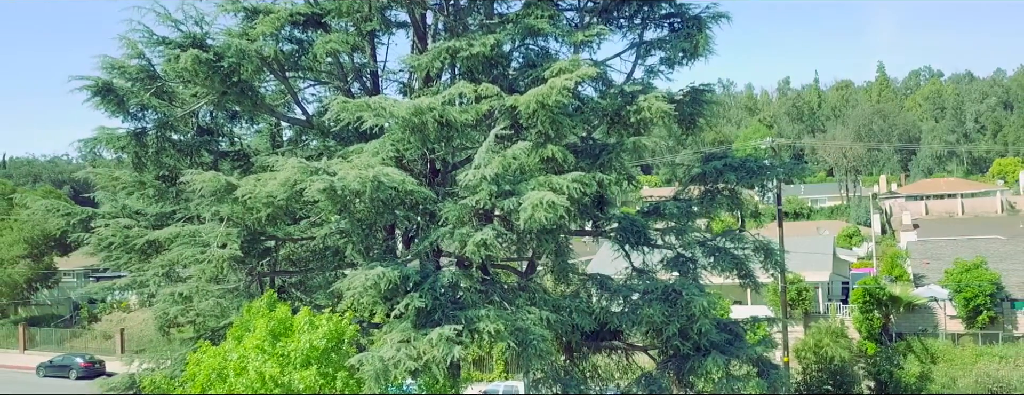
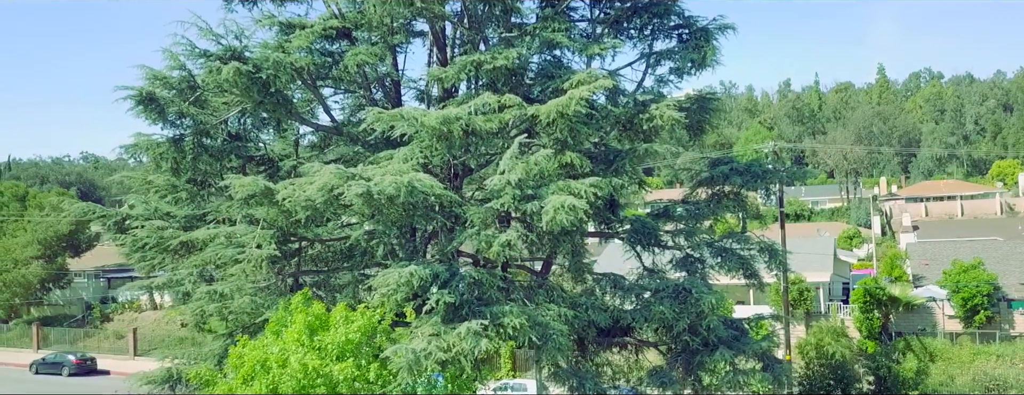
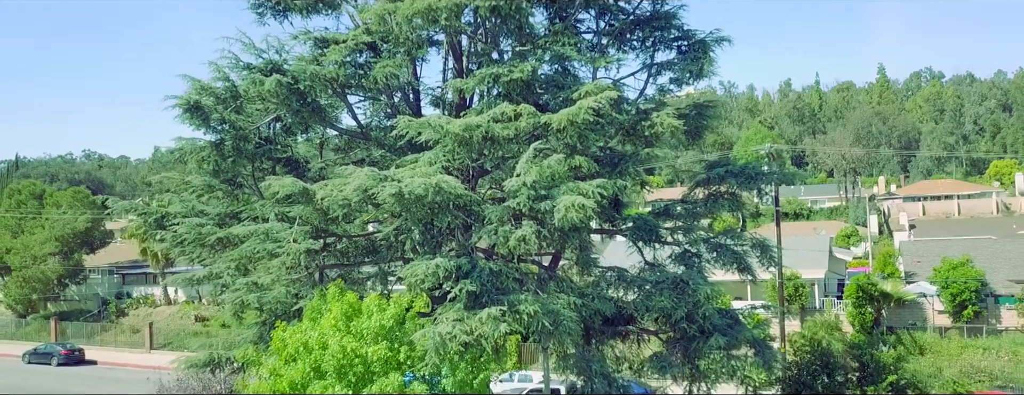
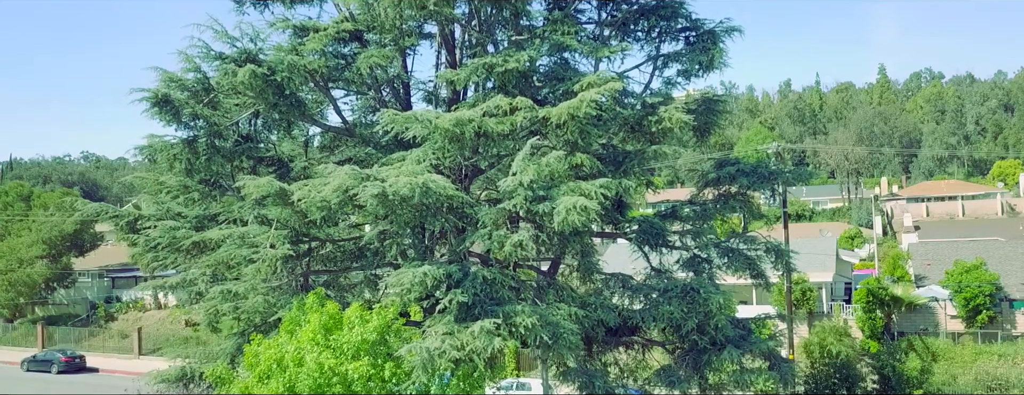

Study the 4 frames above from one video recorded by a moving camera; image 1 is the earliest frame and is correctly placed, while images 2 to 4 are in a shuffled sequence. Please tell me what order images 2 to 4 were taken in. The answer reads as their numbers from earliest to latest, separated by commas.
2, 4, 3
